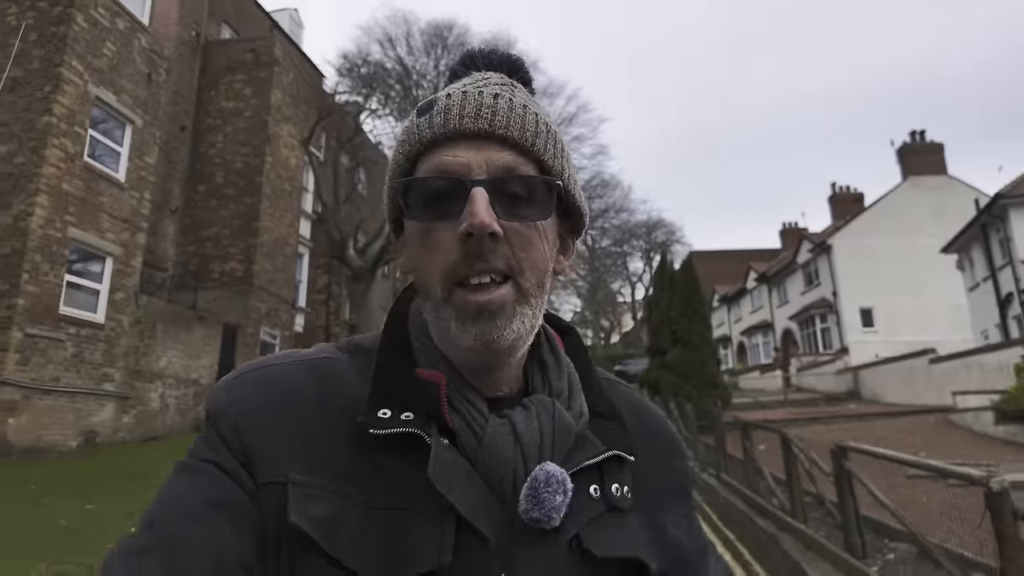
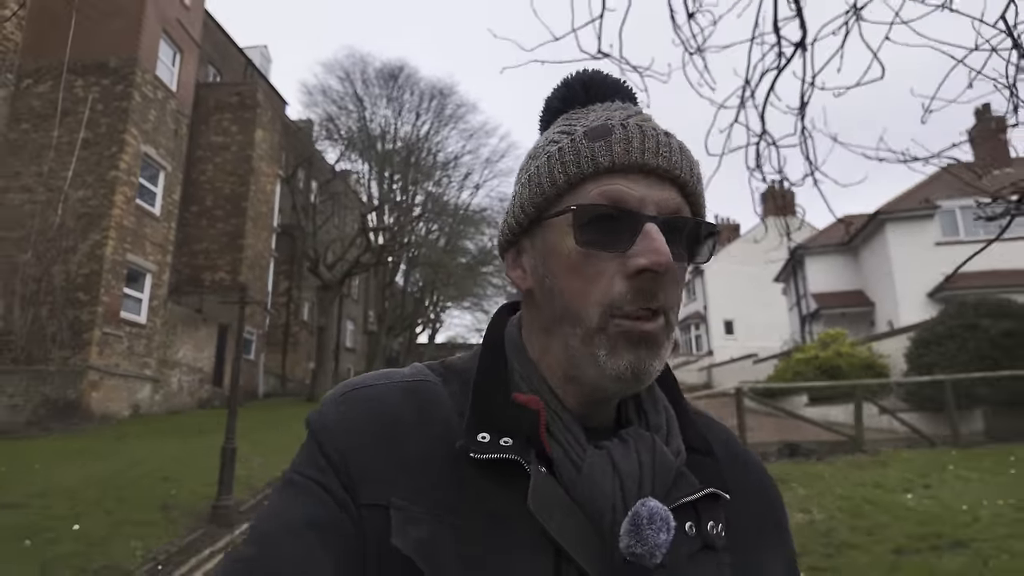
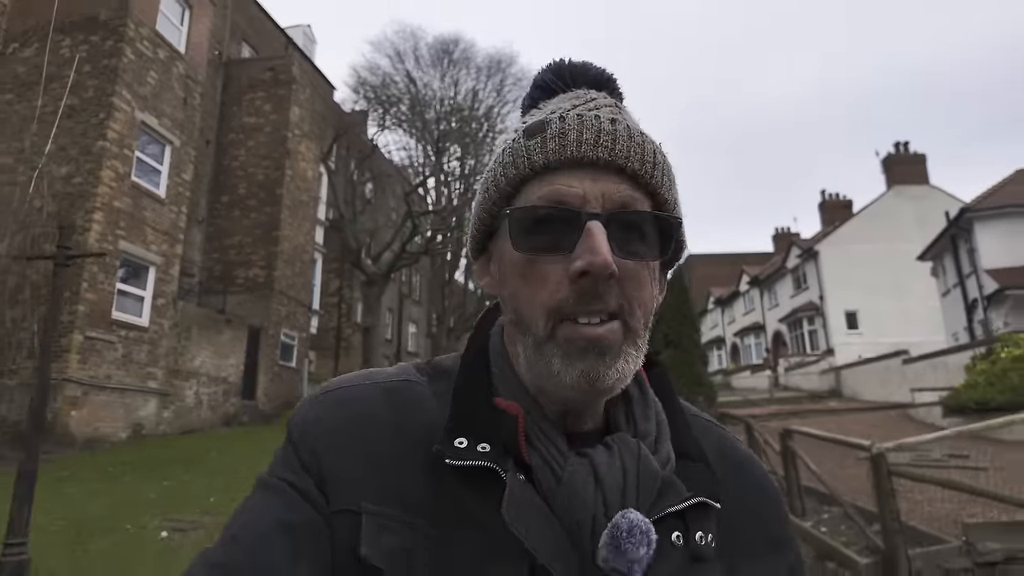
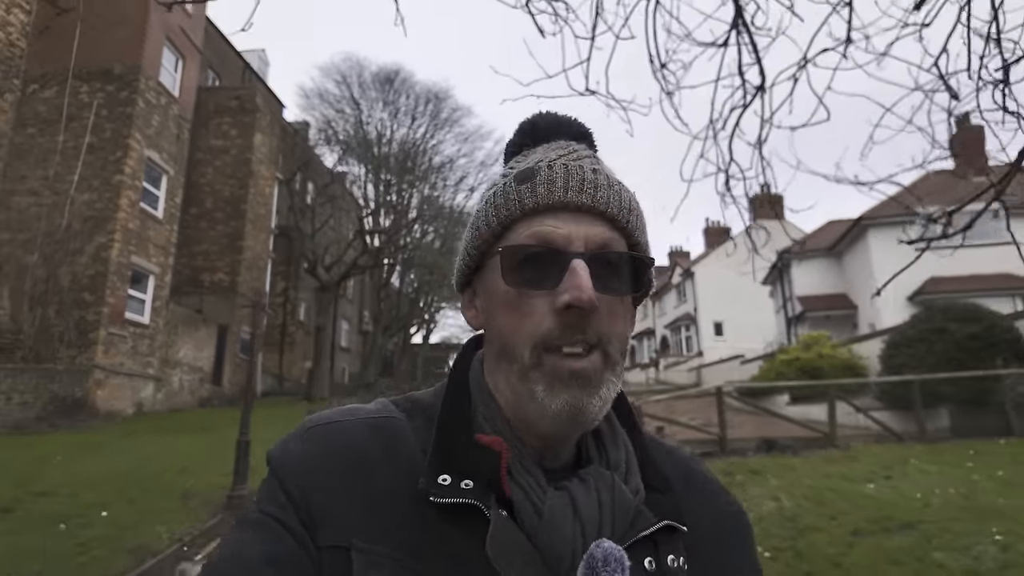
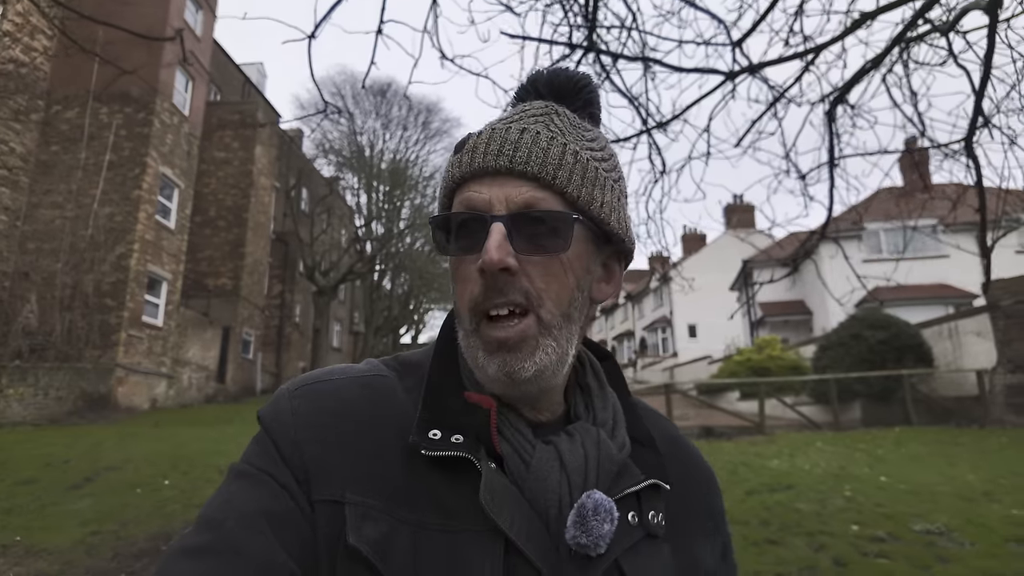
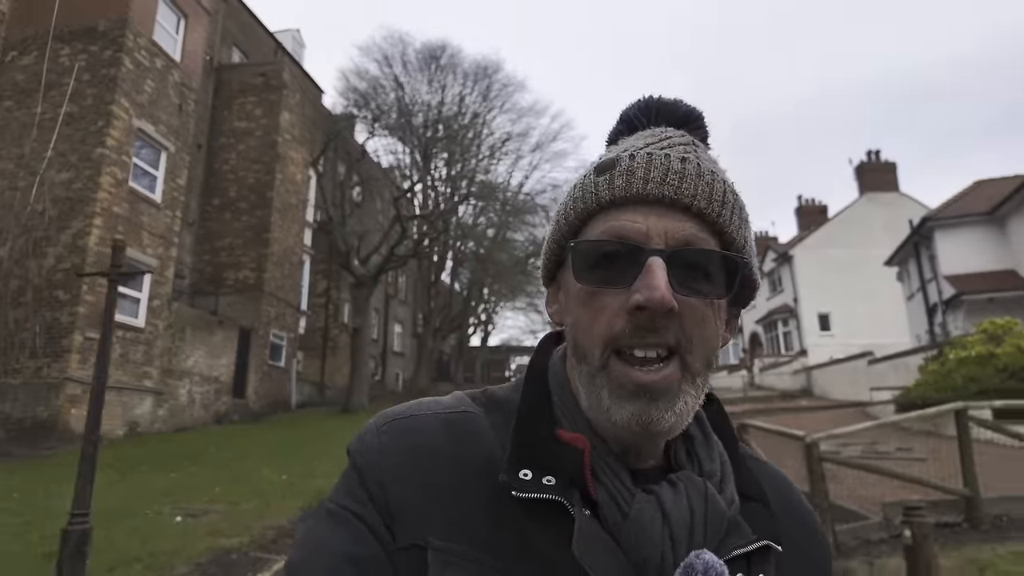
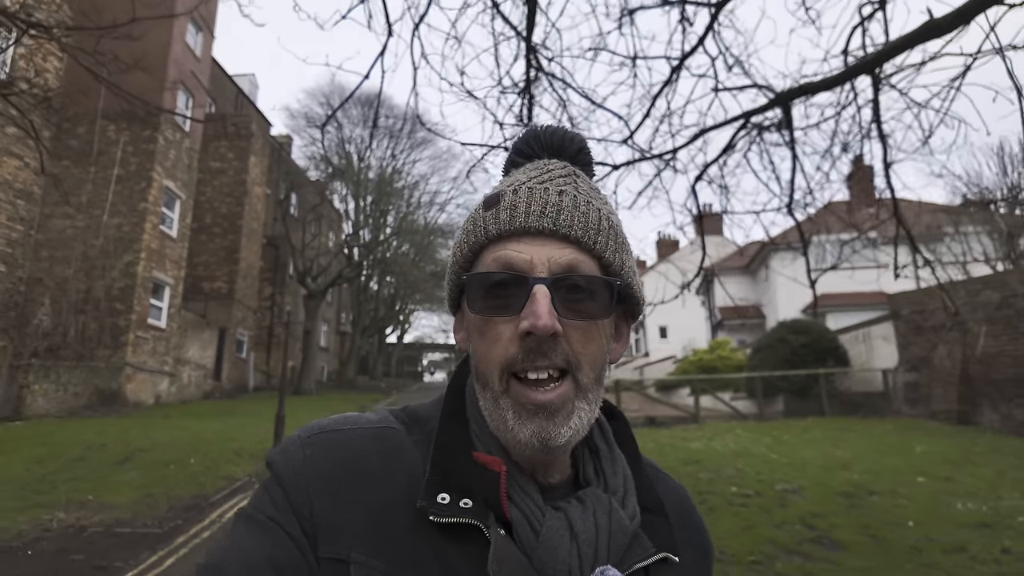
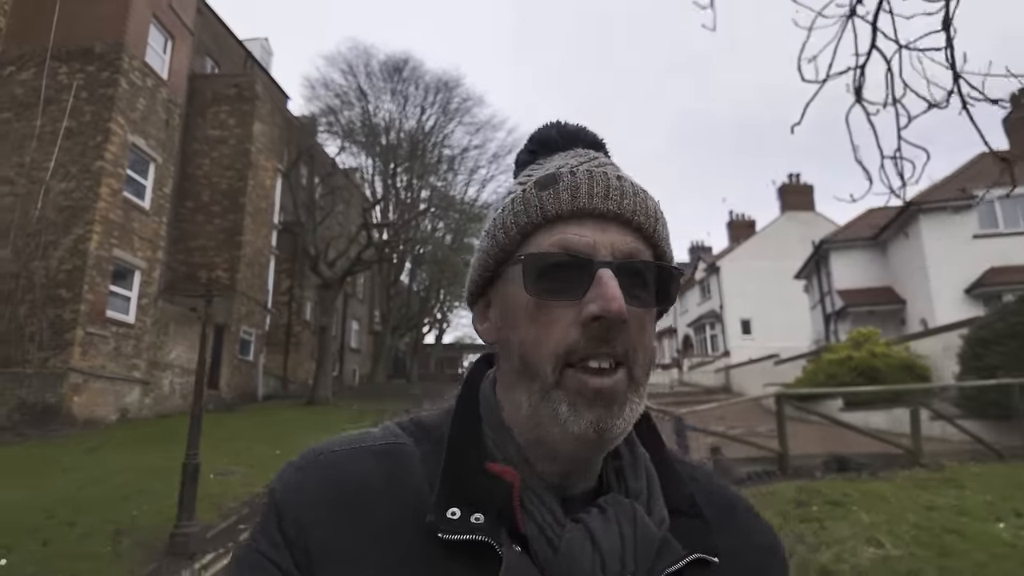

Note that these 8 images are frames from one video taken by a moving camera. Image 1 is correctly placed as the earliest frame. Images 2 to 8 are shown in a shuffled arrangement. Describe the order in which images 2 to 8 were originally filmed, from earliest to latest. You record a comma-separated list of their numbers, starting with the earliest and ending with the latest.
3, 6, 8, 2, 4, 5, 7
